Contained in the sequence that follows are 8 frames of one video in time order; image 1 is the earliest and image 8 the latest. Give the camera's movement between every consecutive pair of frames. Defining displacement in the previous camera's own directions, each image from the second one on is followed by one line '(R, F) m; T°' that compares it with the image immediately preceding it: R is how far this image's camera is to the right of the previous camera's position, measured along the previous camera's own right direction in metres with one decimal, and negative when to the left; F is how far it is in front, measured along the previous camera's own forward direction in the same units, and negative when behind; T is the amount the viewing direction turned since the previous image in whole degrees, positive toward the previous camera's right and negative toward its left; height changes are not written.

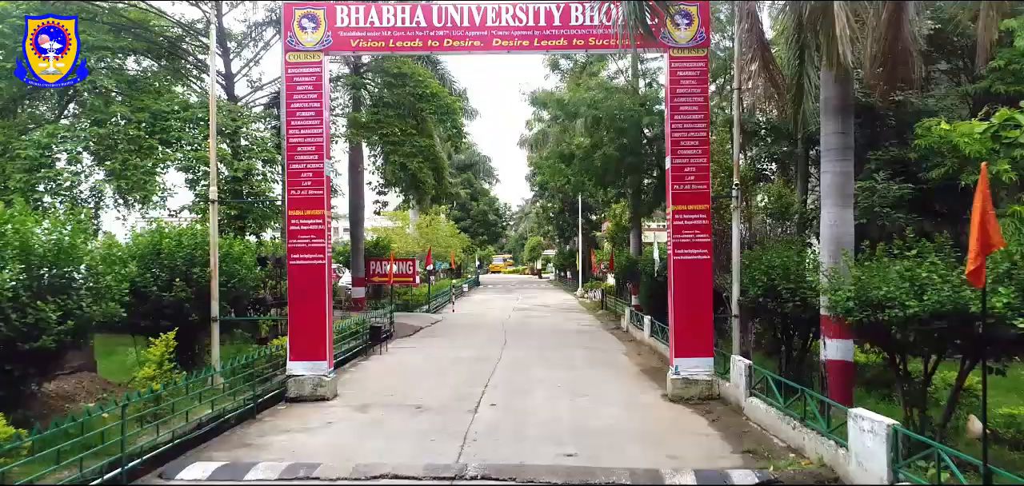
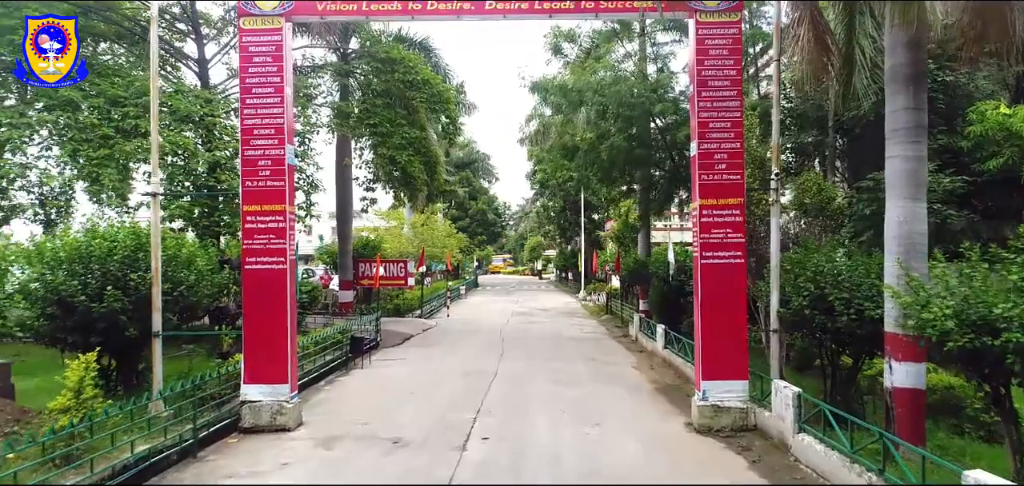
(+0.1, +1.6) m; 0°
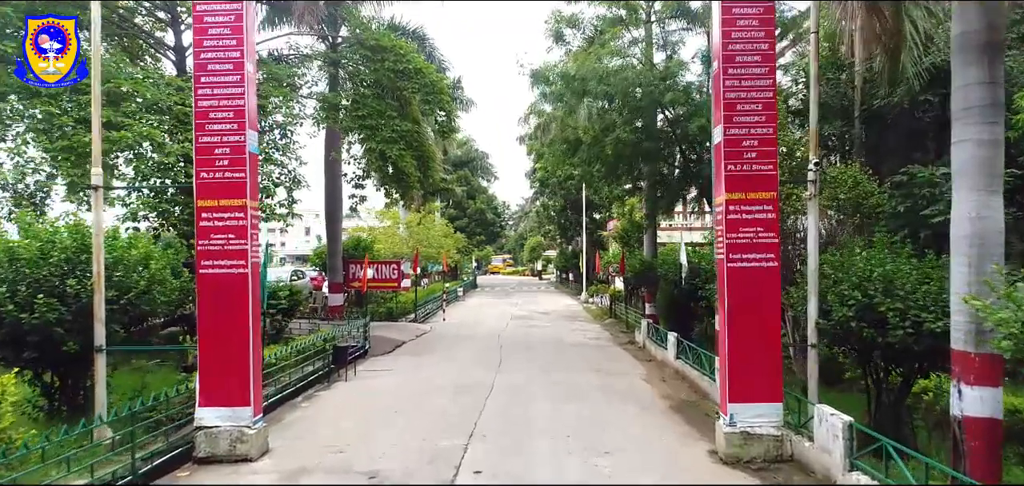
(0.0, +1.2) m; 0°
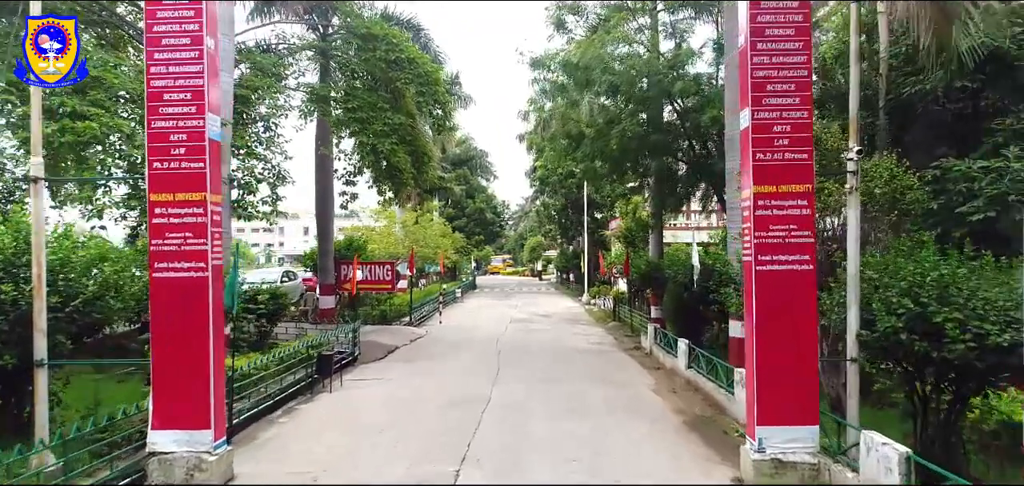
(0.0, +0.9) m; 0°
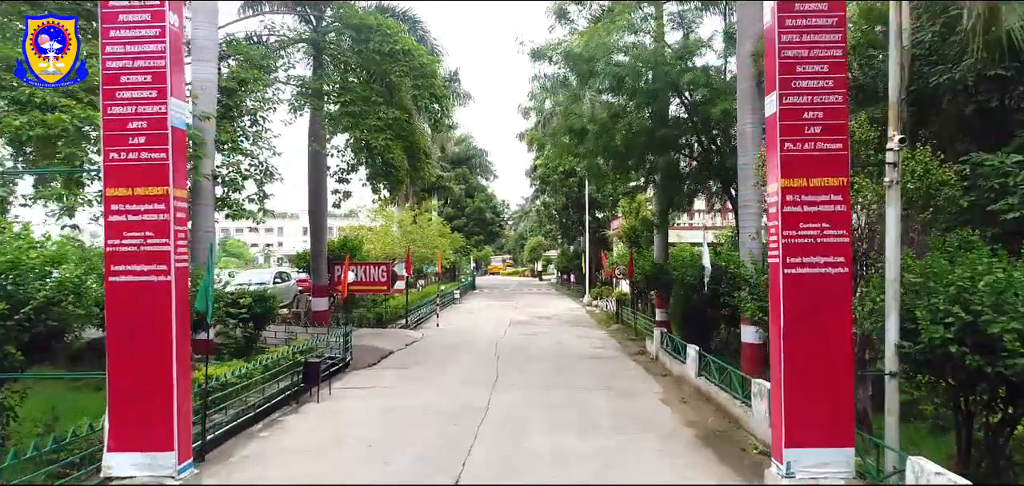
(0.0, +0.7) m; 0°
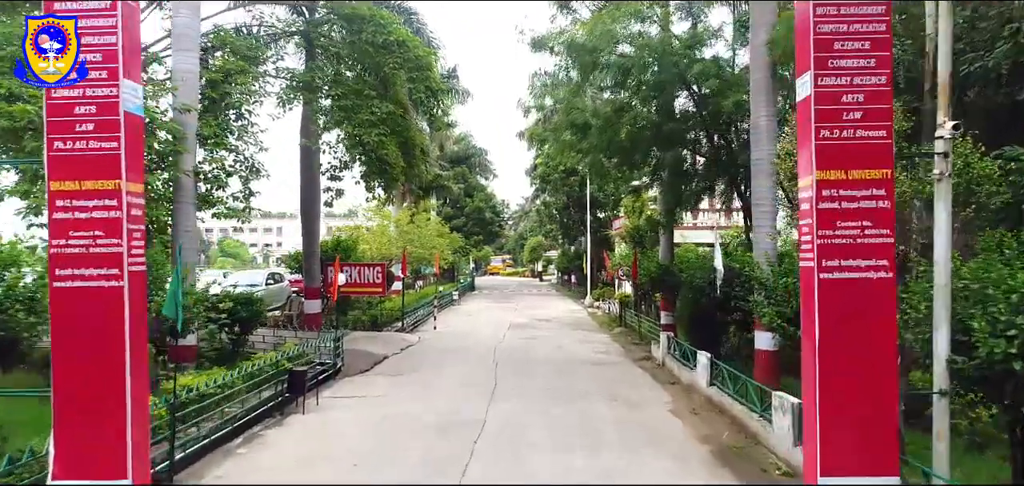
(0.0, +0.7) m; 0°
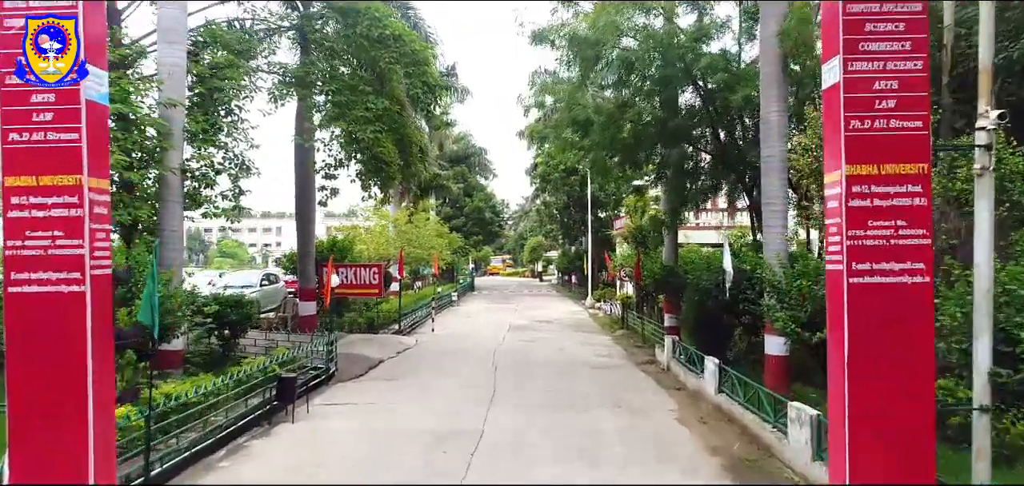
(0.0, +0.5) m; 0°
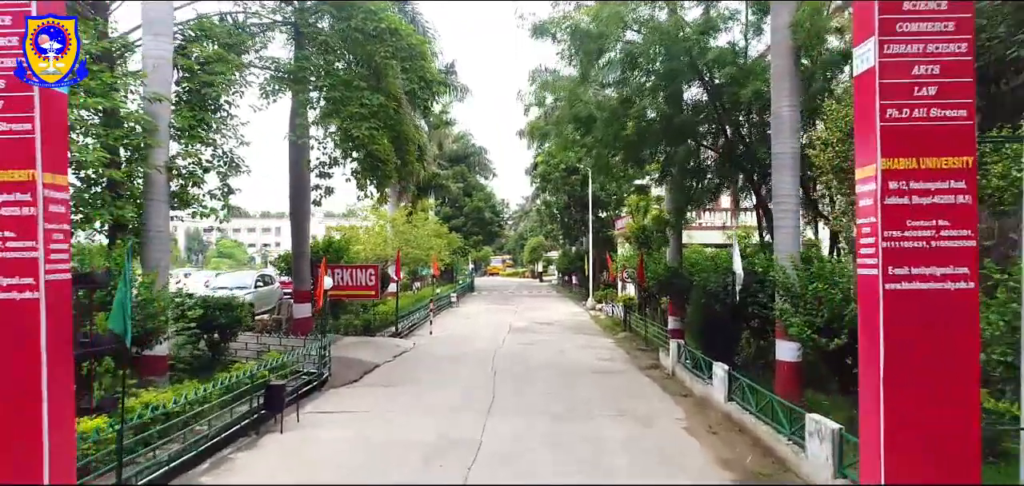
(0.0, +0.5) m; 0°
